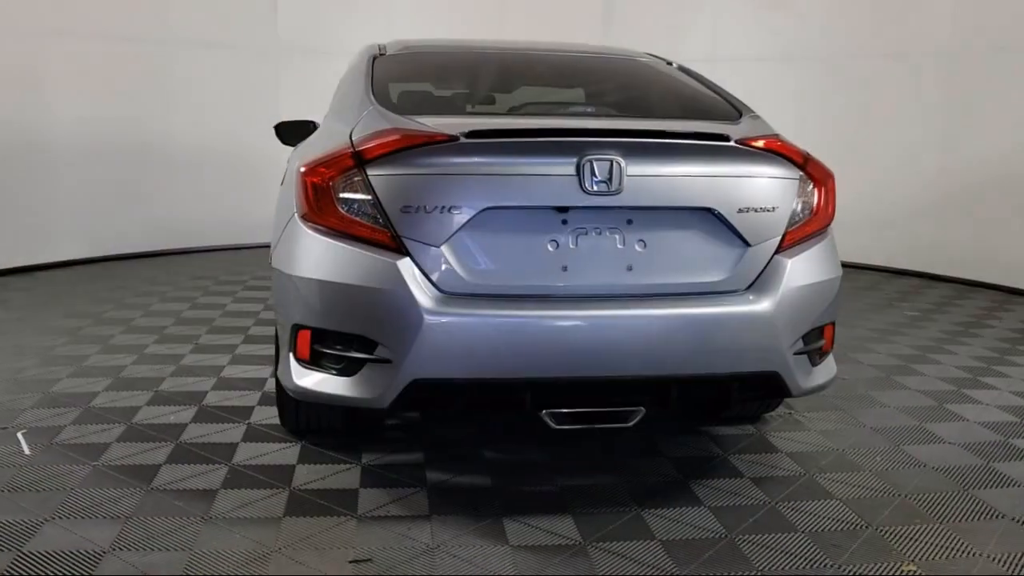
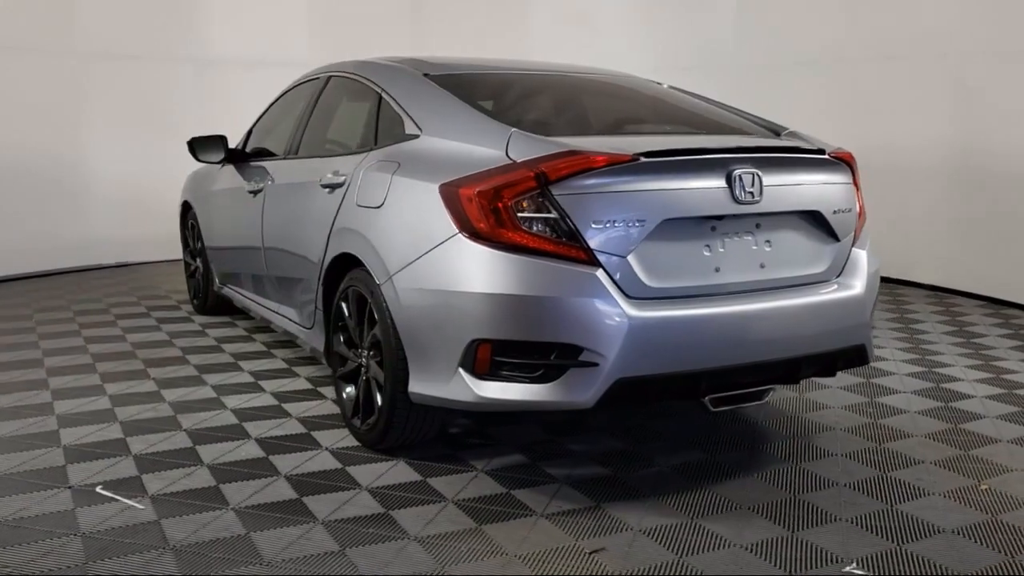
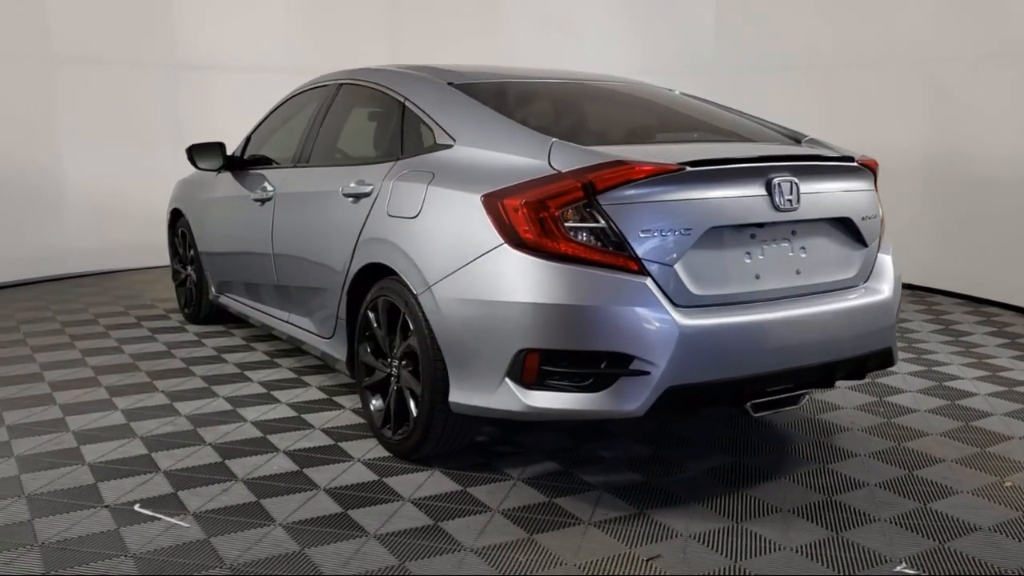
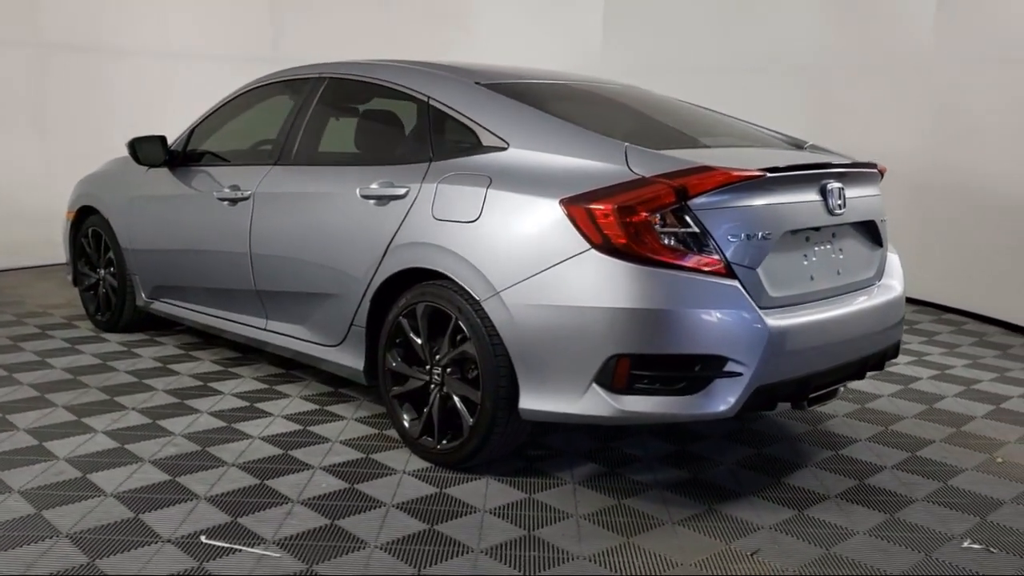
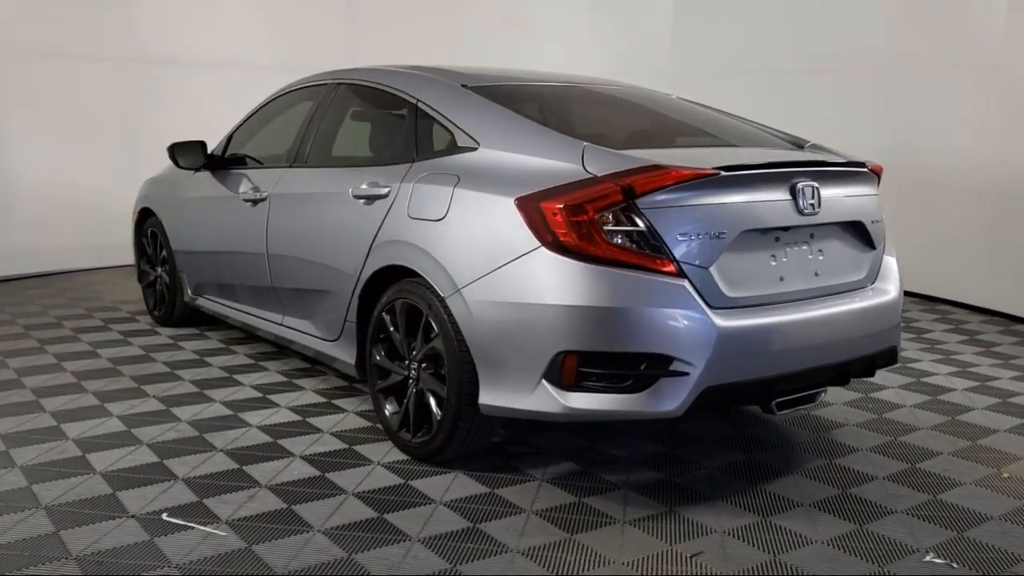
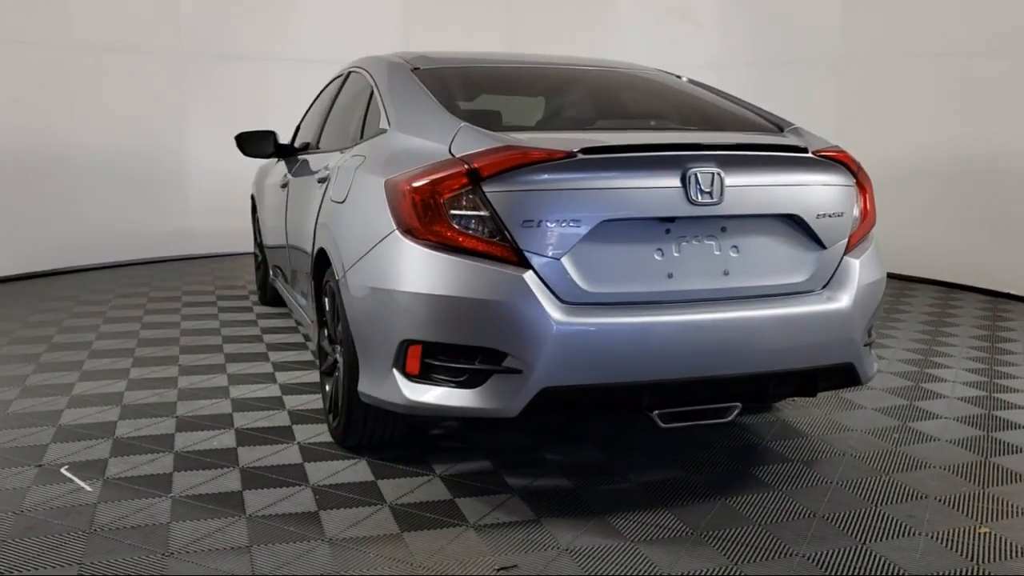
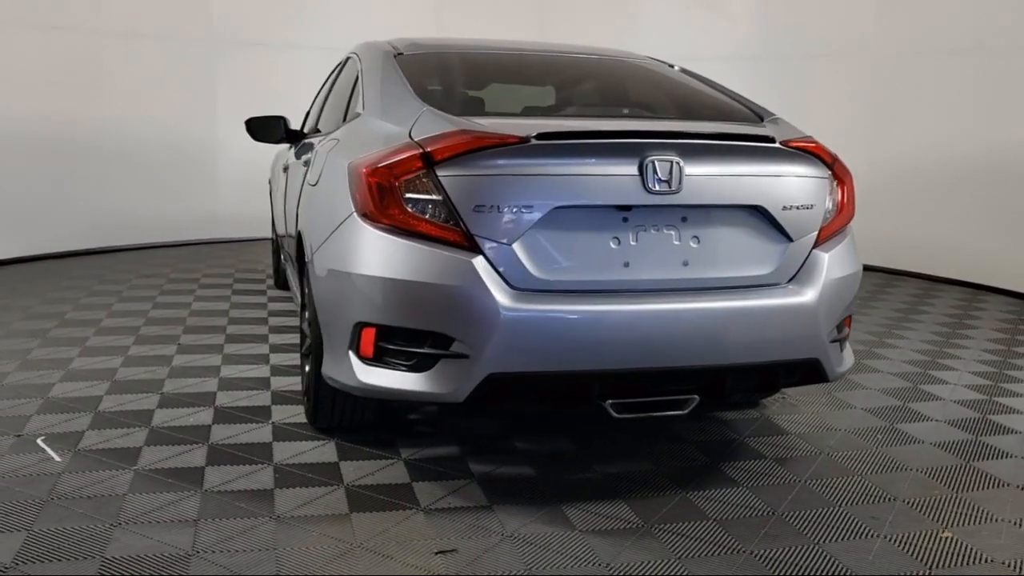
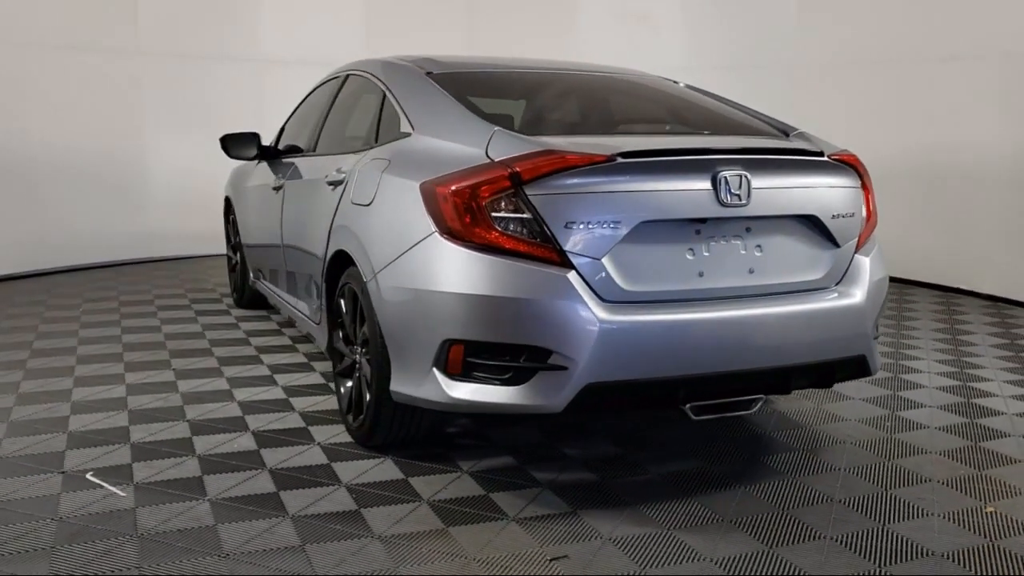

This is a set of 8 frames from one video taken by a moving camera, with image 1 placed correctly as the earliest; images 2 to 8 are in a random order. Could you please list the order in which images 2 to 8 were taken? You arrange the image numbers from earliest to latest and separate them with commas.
7, 6, 8, 2, 3, 5, 4
